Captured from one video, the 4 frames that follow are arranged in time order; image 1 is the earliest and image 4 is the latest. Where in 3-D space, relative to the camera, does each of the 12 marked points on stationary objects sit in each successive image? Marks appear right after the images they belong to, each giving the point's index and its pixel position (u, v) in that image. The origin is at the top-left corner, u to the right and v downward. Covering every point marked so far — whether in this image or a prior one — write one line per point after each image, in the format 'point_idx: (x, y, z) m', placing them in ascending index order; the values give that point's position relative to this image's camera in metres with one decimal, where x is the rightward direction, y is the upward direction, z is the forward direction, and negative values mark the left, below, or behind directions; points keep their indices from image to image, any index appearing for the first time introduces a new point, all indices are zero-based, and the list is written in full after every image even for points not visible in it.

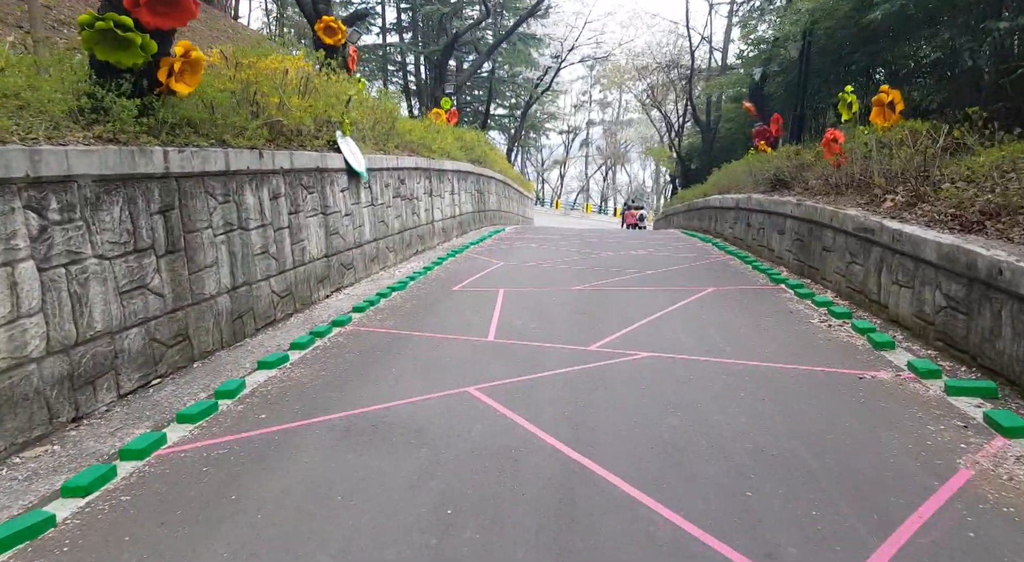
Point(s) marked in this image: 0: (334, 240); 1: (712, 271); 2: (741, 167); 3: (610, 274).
0: (-2.2, +0.5, +7.7) m
1: (+2.8, +0.2, +8.8) m
2: (+4.9, +2.5, +13.4) m
3: (+1.4, +0.1, +8.9) m
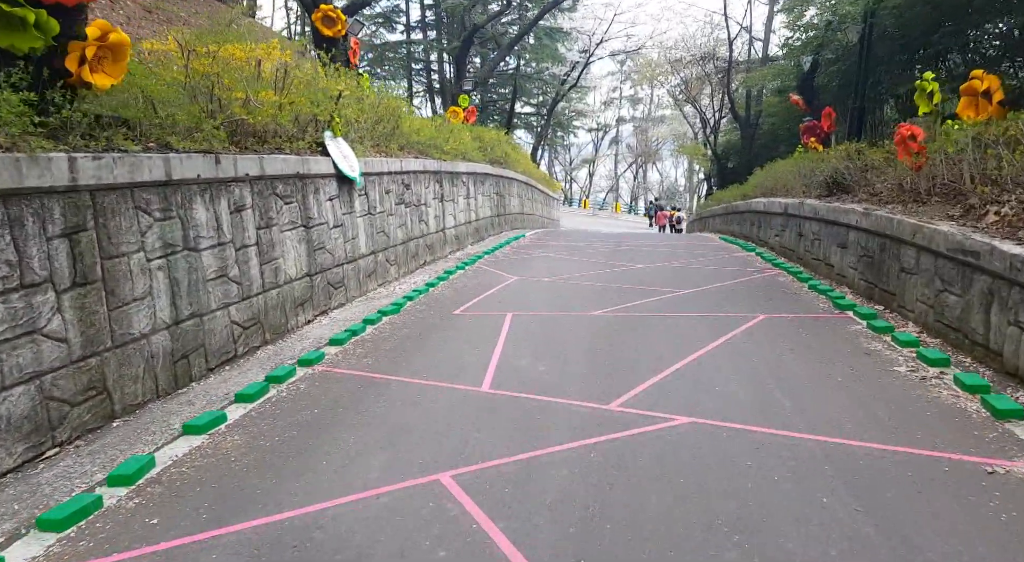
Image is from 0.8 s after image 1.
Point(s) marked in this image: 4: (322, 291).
0: (-2.1, +0.3, +6.7) m
1: (+3.0, -0.1, +7.6) m
2: (+5.3, +2.2, +12.1) m
3: (+1.5, -0.1, +7.7) m
4: (-2.1, -0.1, +6.8) m
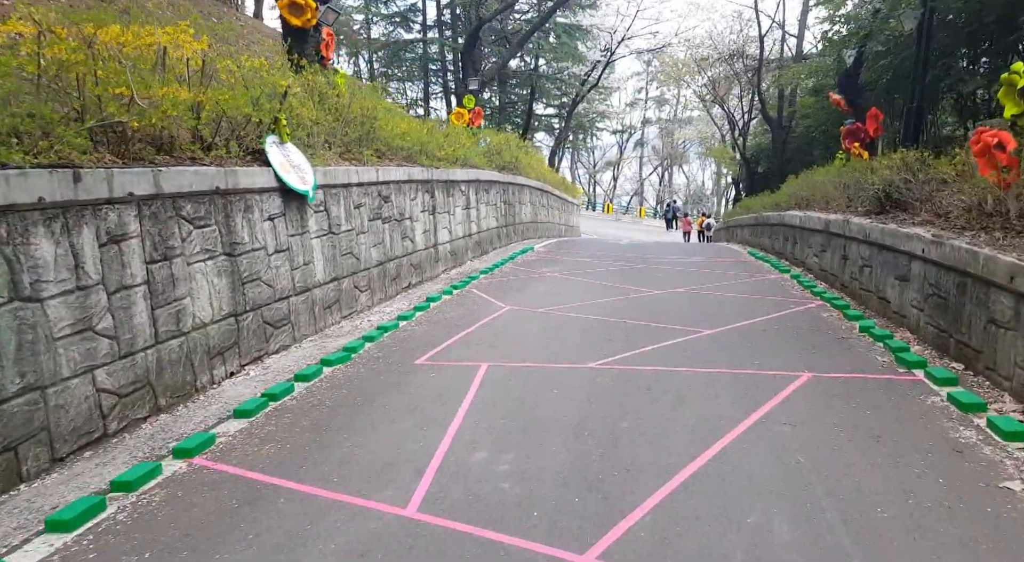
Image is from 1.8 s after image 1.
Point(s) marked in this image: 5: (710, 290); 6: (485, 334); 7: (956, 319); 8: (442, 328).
0: (-2.3, -0.1, +5.5) m
1: (+2.8, -0.5, +6.1) m
2: (+5.3, +1.8, +10.6) m
3: (+1.4, -0.5, +6.3) m
4: (-2.3, -0.5, +5.5) m
5: (+2.7, -0.1, +8.5) m
6: (-0.3, -0.5, +6.4) m
7: (+3.5, -0.3, +5.0) m
8: (-0.8, -0.5, +6.7) m
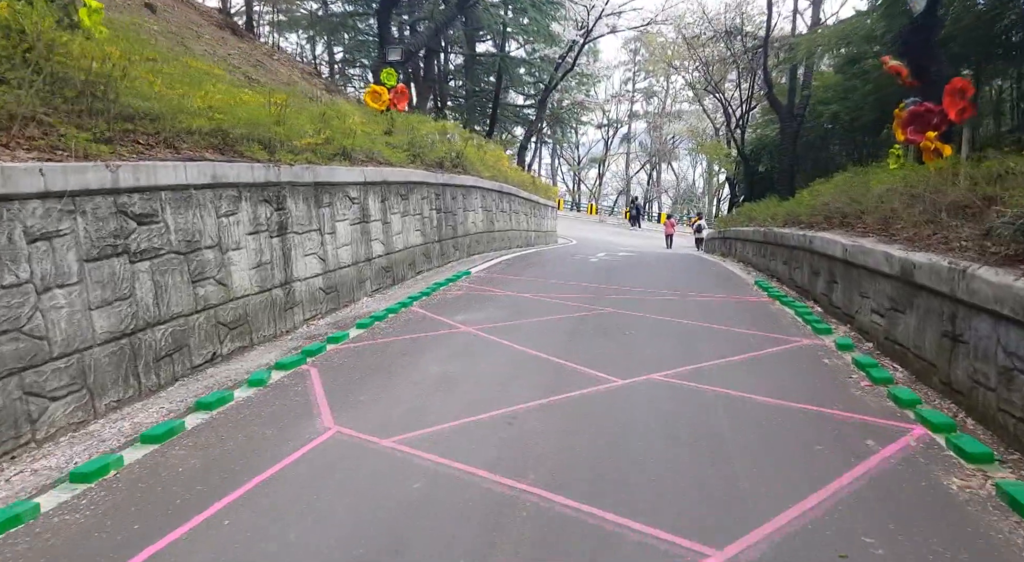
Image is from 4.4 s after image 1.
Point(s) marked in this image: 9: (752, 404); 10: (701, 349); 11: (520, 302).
0: (-3.4, -0.7, +1.9) m
1: (+1.7, -1.1, +2.7) m
2: (+4.2, +1.1, +7.1) m
3: (+0.3, -1.2, +2.8) m
4: (-3.3, -1.1, +2.0) m
5: (+1.6, -0.8, +5.1) m
6: (-1.4, -1.2, +2.9) m
7: (+2.5, -1.0, +1.5) m
8: (-1.9, -1.1, +3.1) m
9: (+1.7, -0.9, +4.4) m
10: (+1.8, -0.6, +5.9) m
11: (+0.1, -0.3, +8.2) m
